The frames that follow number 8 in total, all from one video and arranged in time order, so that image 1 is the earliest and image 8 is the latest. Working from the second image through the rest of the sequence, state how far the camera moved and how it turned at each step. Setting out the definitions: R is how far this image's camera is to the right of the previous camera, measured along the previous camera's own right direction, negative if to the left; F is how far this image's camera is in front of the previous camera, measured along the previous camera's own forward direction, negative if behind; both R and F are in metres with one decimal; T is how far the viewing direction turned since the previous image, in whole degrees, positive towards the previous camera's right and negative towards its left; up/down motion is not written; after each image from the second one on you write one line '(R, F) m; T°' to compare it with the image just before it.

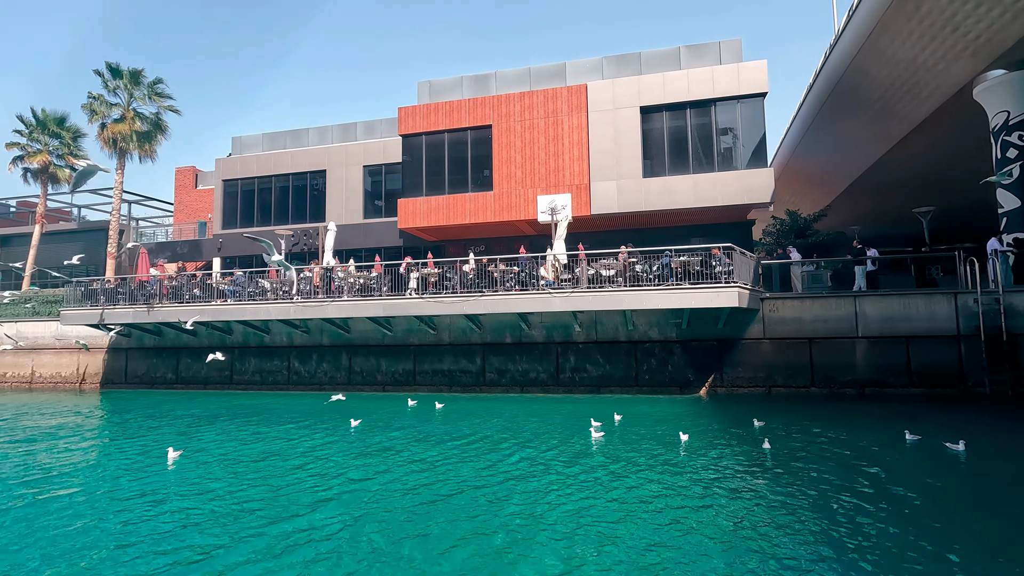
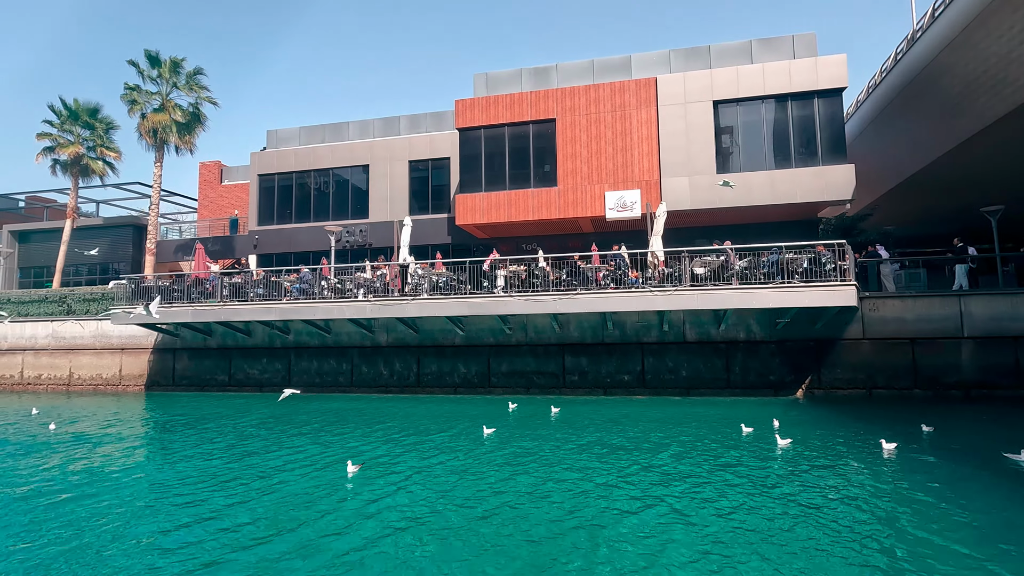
(-2.9, +0.7) m; +1°
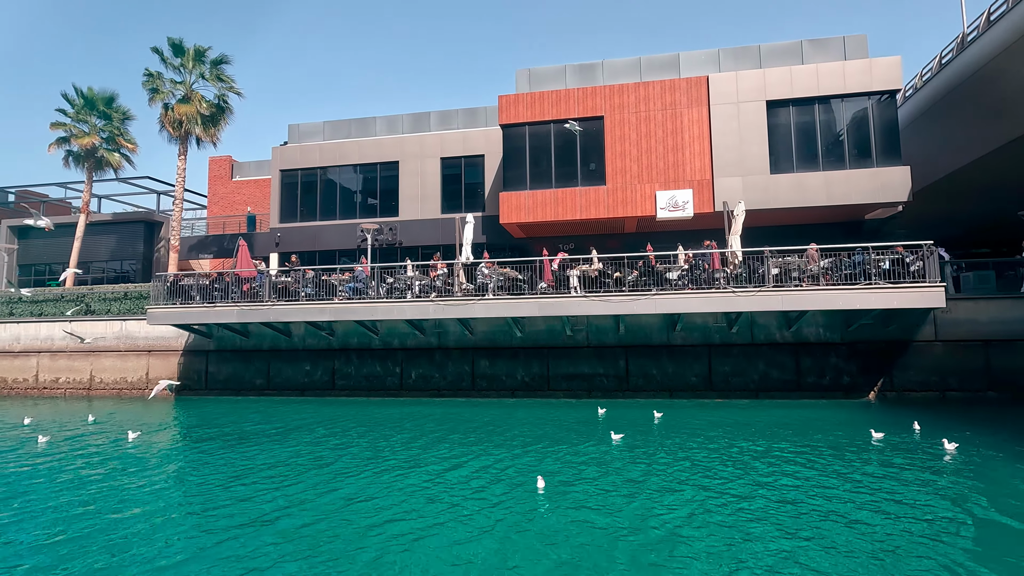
(-2.6, +0.6) m; +2°
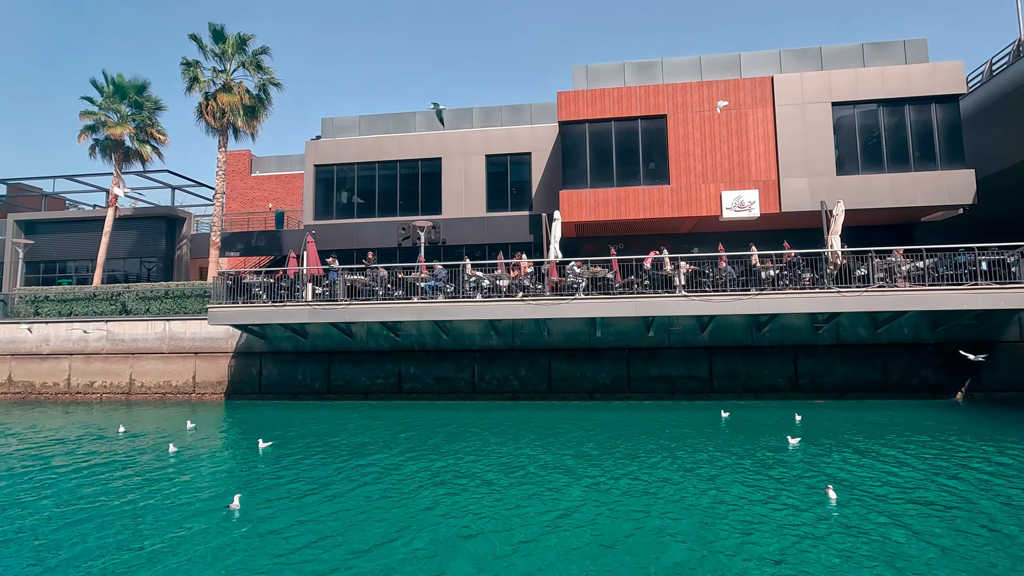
(-3.3, +0.6) m; +3°
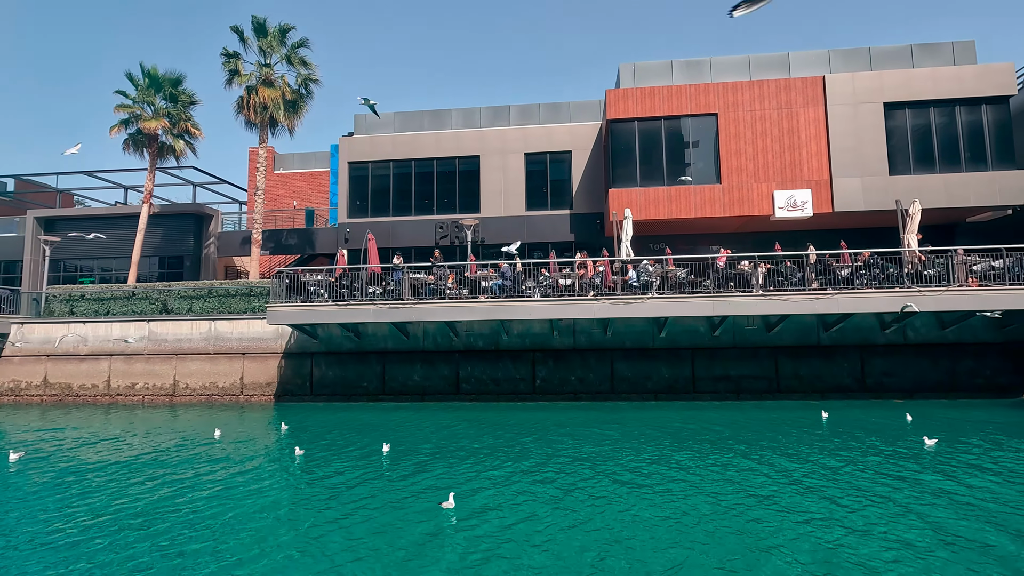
(-2.4, +0.3) m; +1°
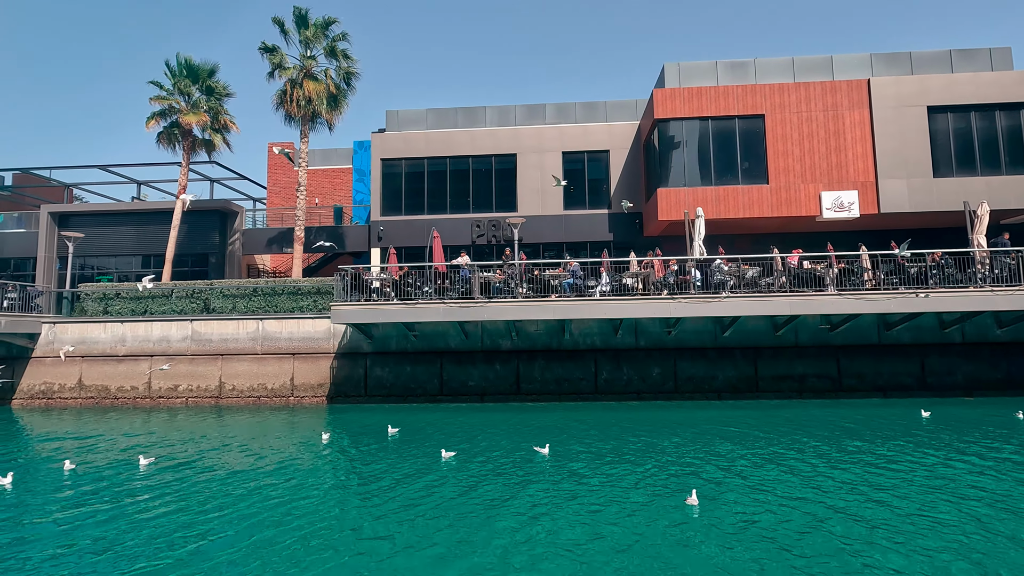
(-2.6, +0.3) m; +2°
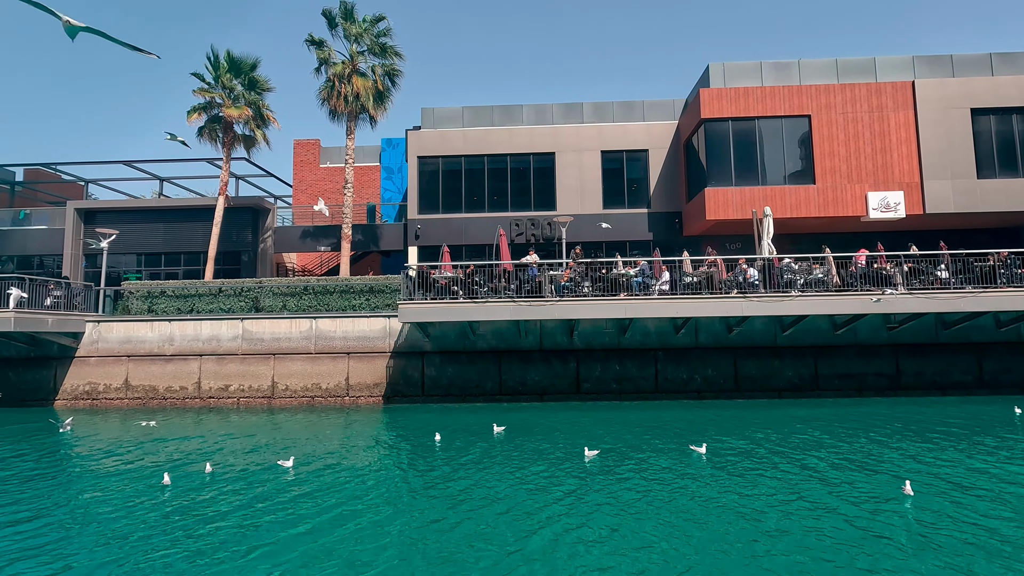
(-2.3, +0.1) m; +1°
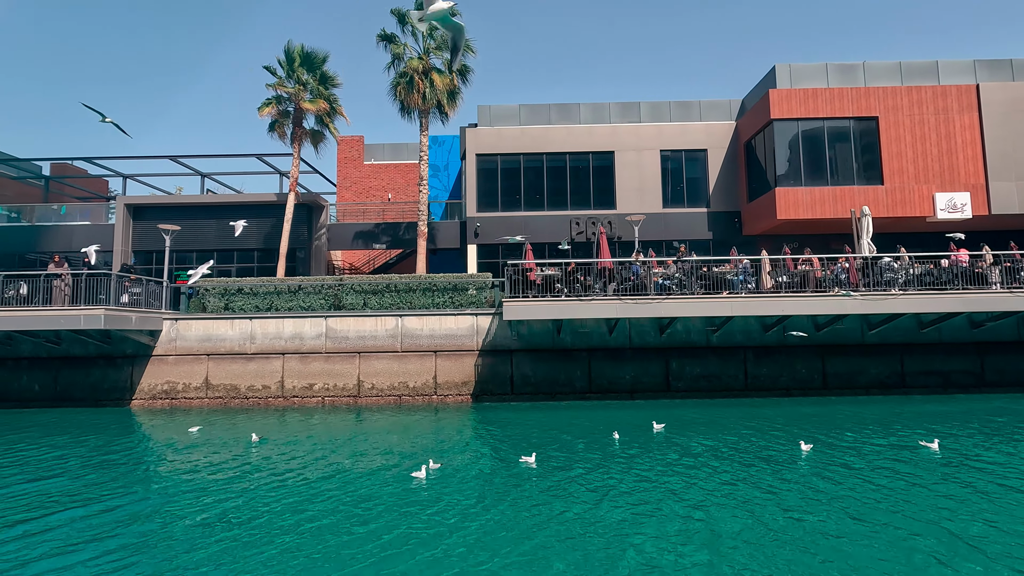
(-3.4, +0.1) m; +2°
